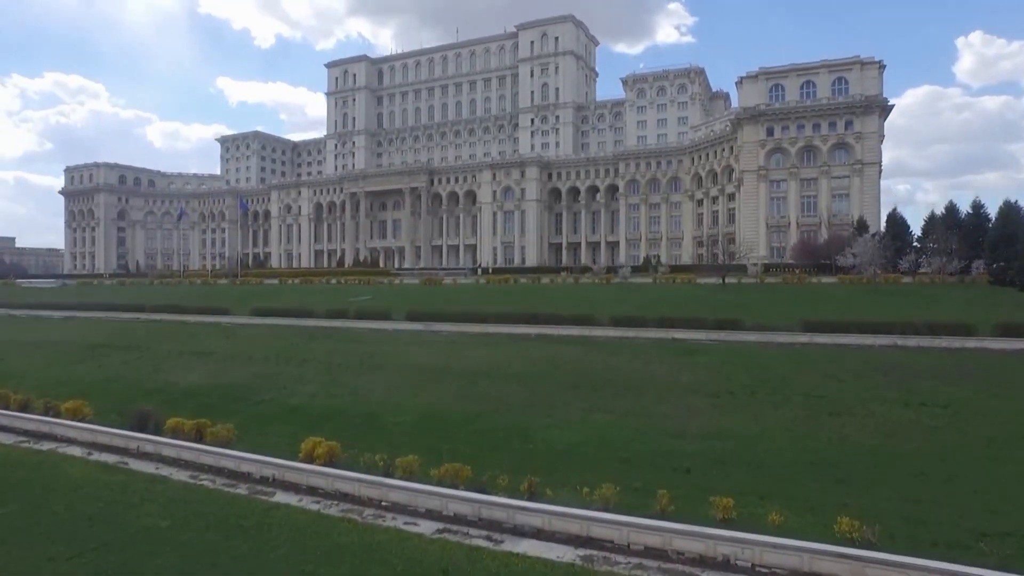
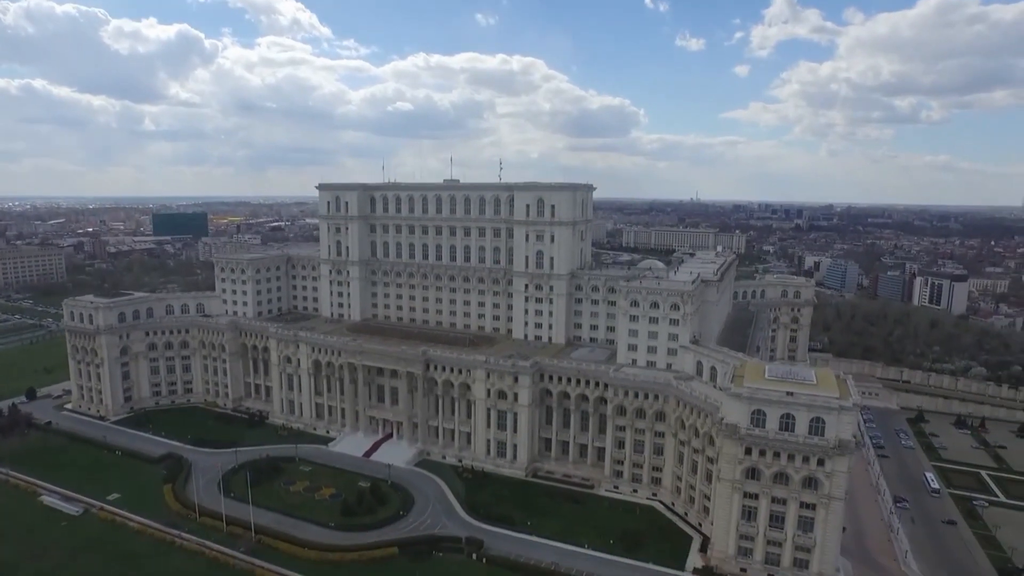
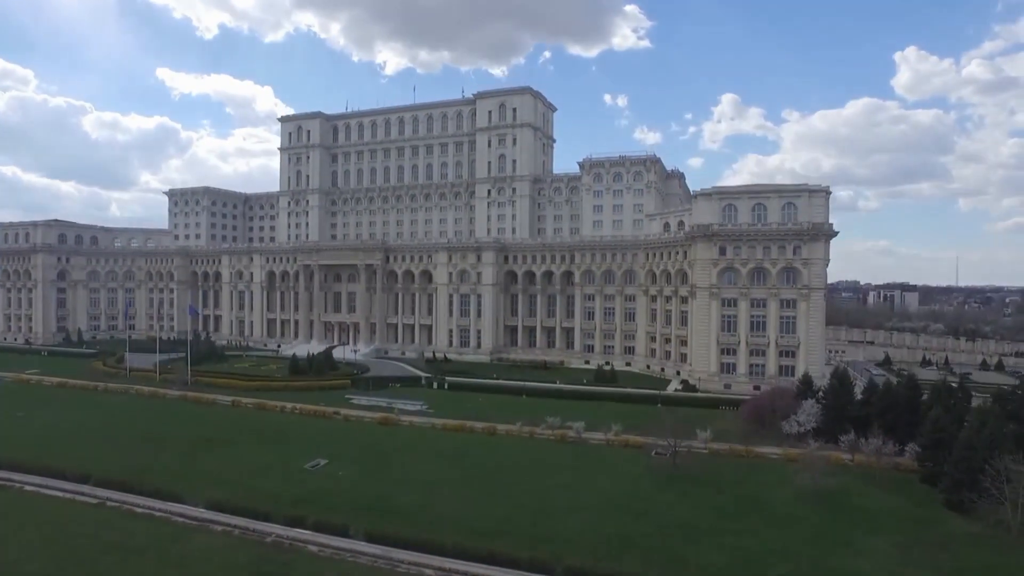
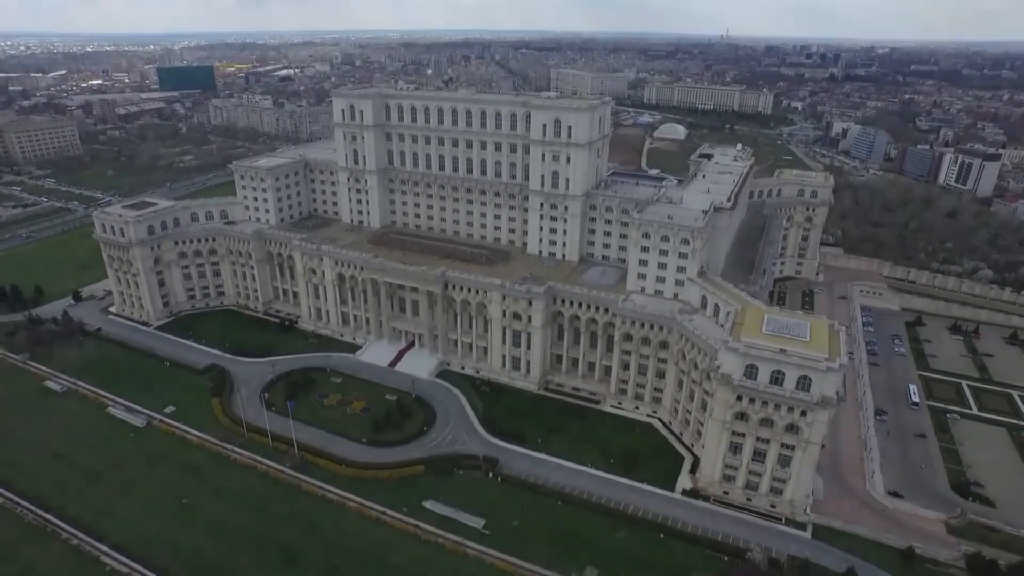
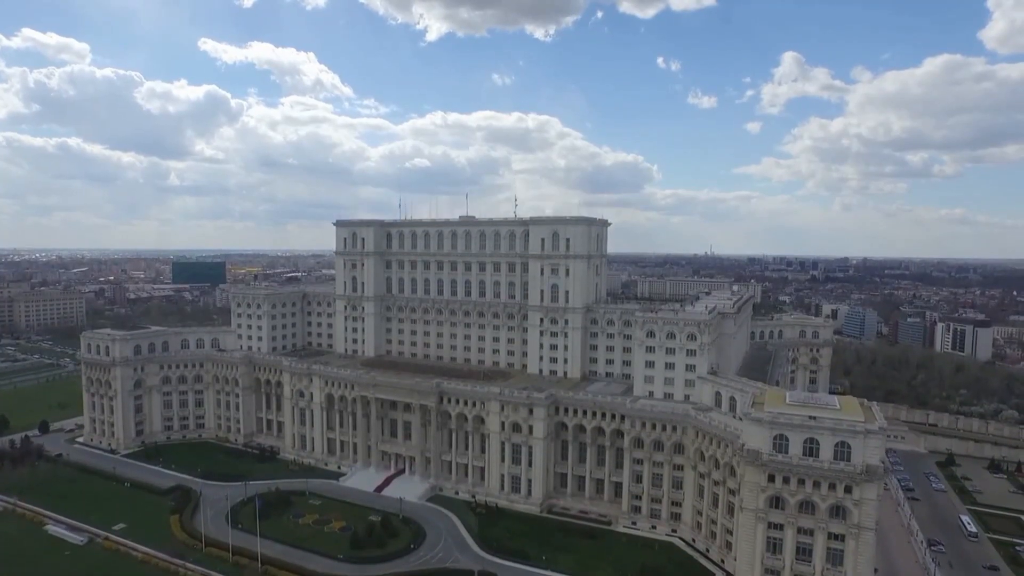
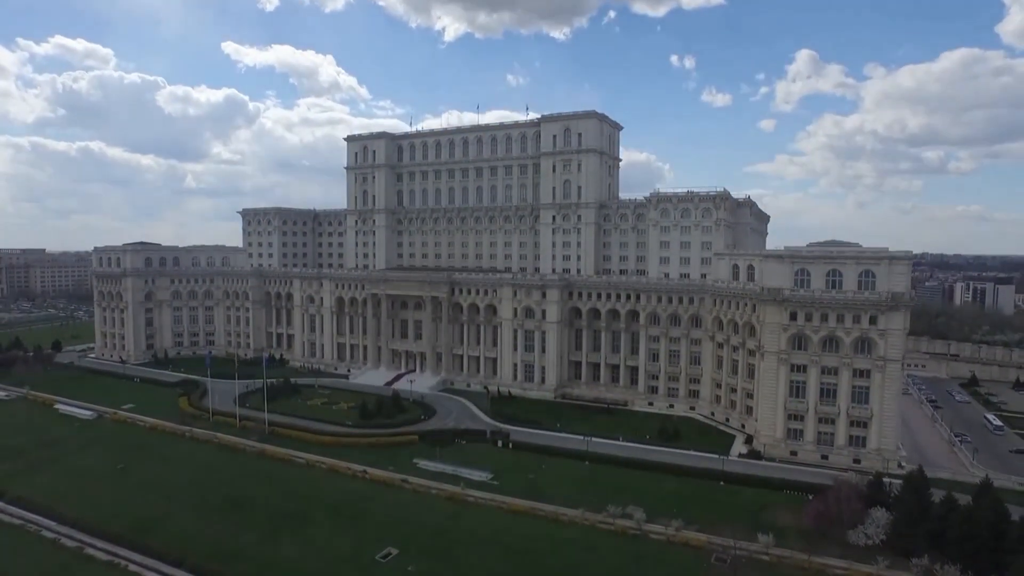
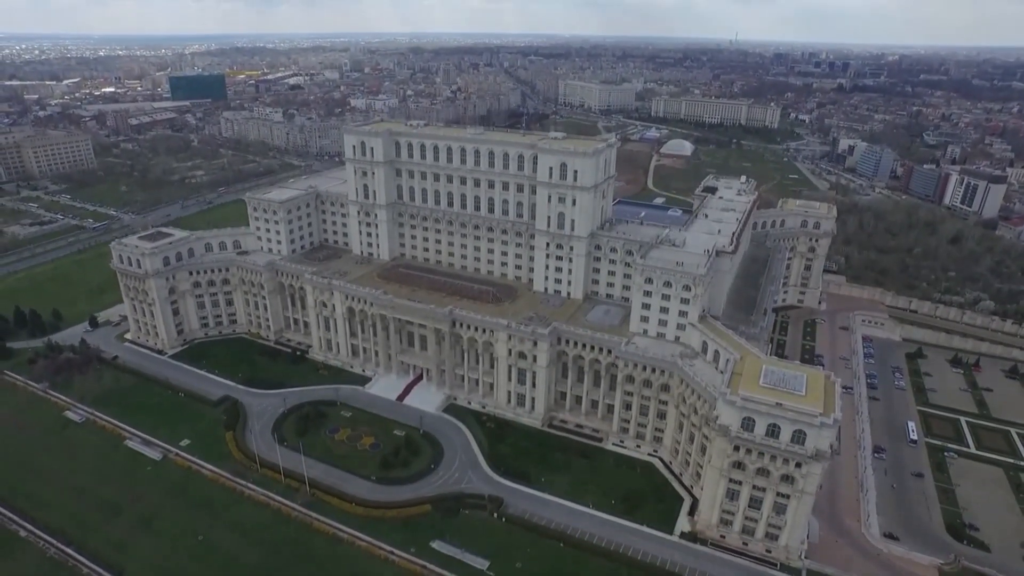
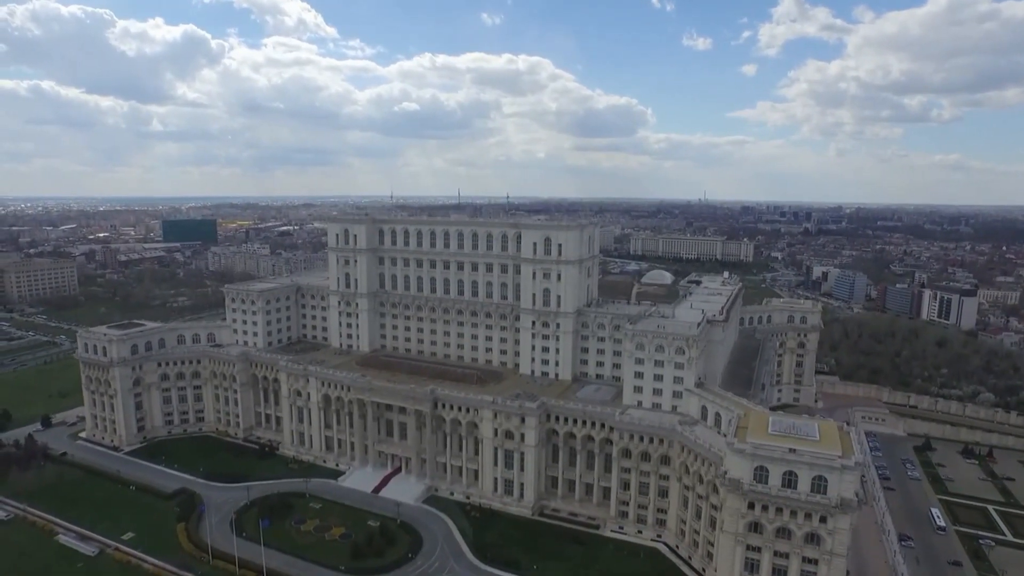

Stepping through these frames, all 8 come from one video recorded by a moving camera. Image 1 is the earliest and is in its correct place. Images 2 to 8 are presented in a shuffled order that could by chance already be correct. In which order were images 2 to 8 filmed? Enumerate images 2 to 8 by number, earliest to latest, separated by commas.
3, 6, 5, 2, 8, 4, 7
